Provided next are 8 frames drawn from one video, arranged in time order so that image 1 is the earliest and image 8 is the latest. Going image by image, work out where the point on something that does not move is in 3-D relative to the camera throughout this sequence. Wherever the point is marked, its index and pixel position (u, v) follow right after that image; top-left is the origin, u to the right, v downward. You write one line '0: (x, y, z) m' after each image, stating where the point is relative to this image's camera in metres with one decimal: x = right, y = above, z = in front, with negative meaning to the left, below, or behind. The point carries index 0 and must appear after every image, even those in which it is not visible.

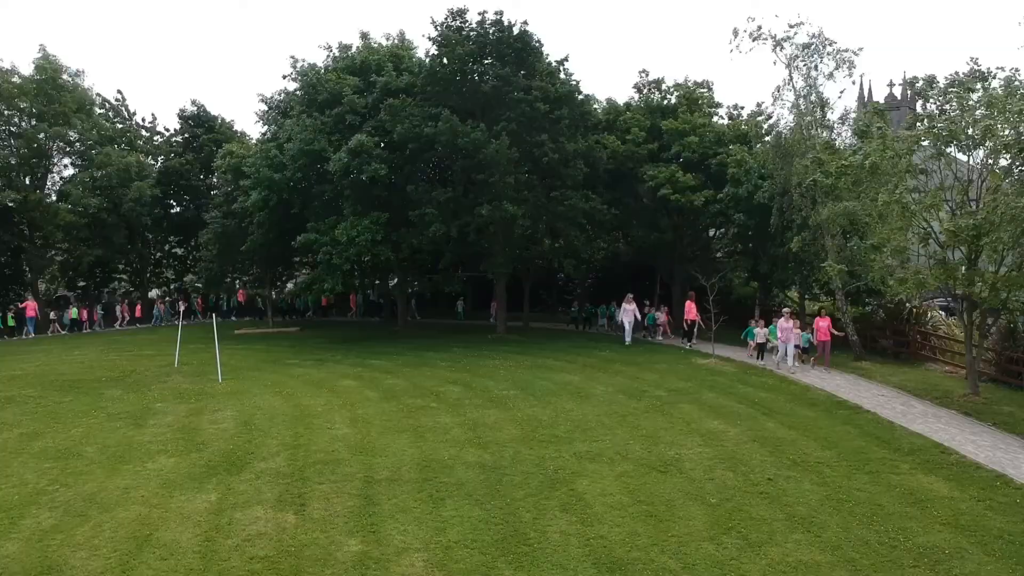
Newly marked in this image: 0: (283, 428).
0: (-4.5, -2.7, +19.4) m
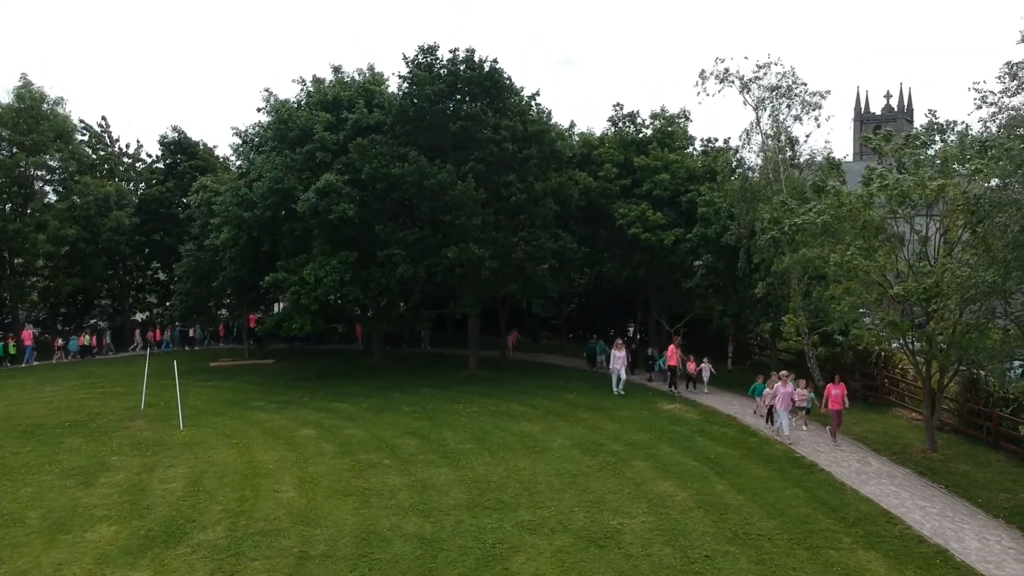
0: (-5.5, -3.9, +19.3) m
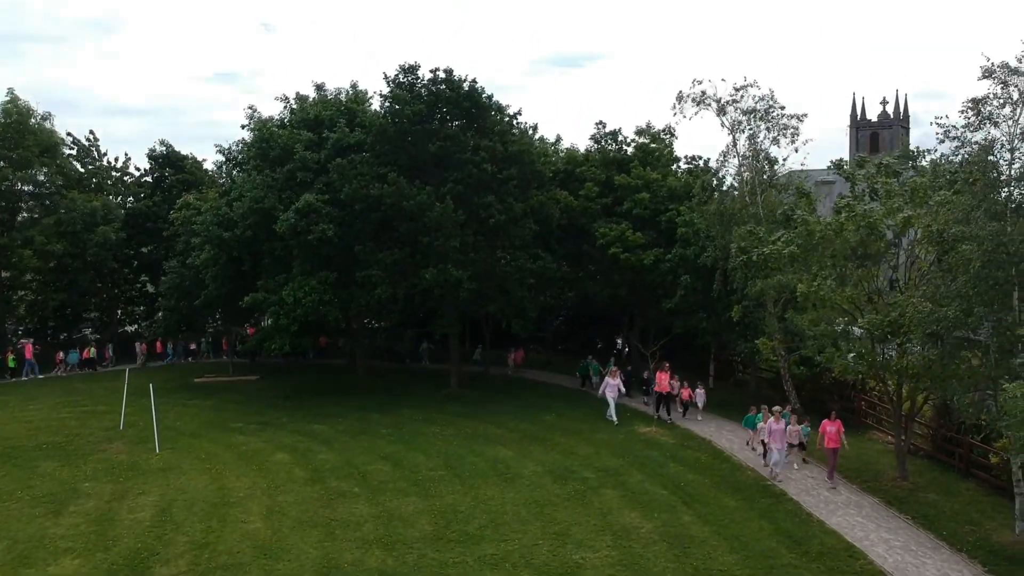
0: (-6.1, -4.5, +19.4) m
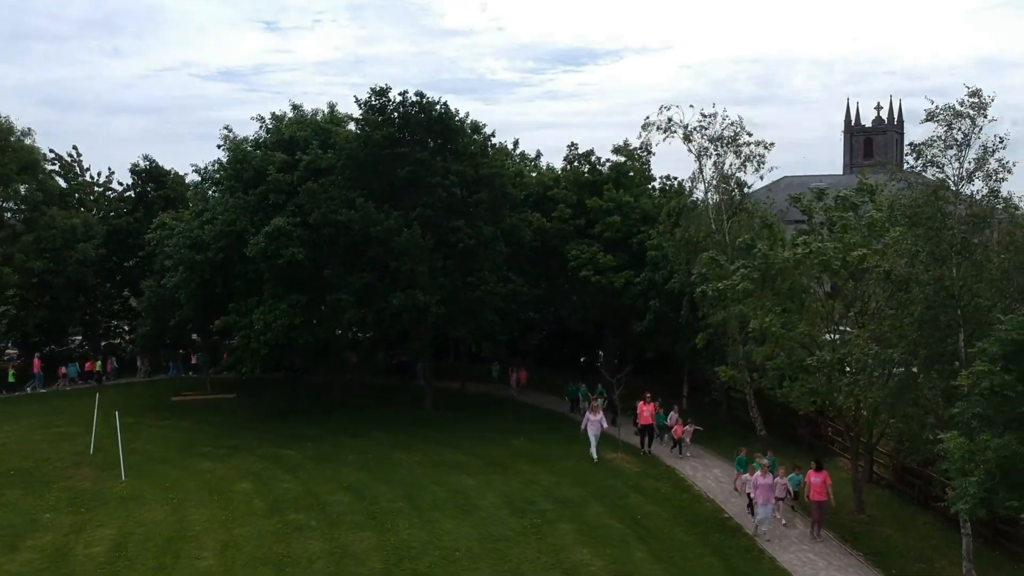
0: (-7.1, -5.3, +19.4) m
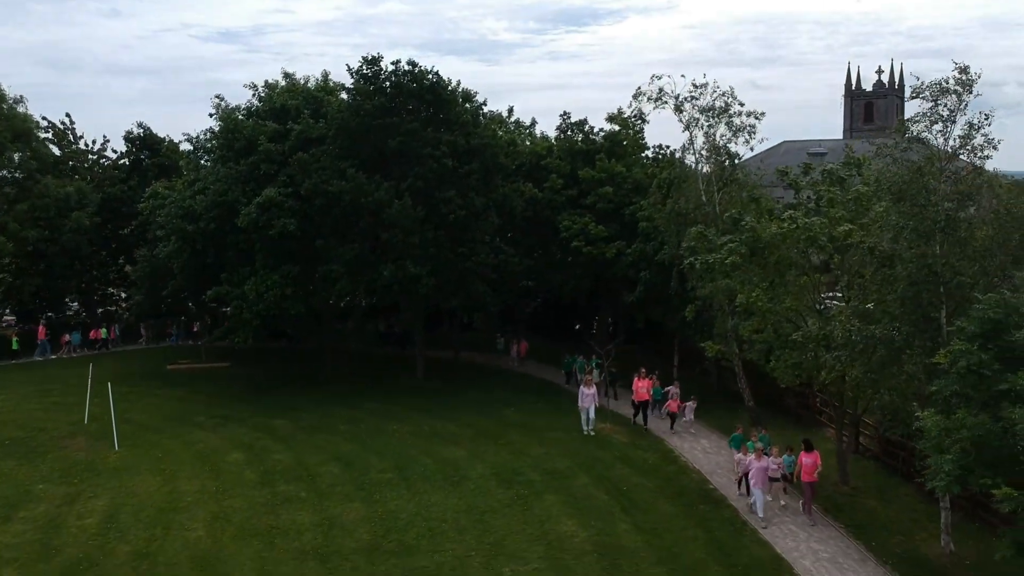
0: (-7.3, -4.8, +19.7) m
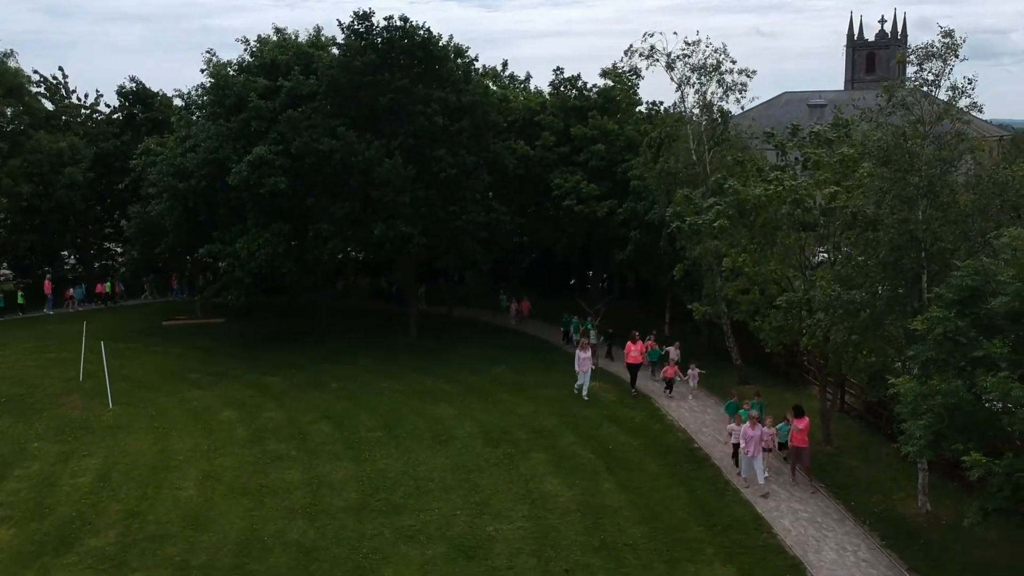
0: (-7.6, -4.0, +20.1) m
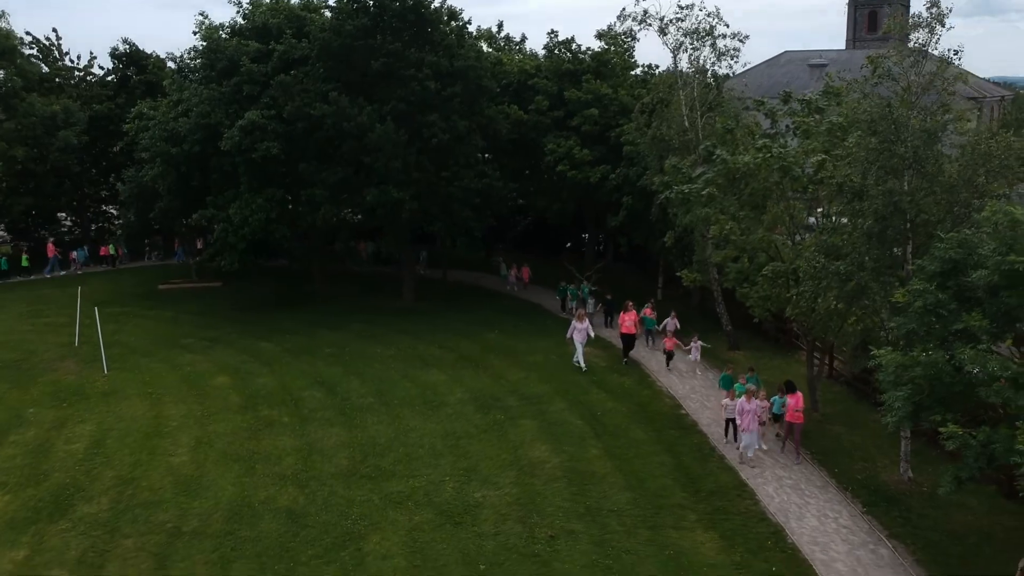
0: (-7.9, -3.4, +20.3) m
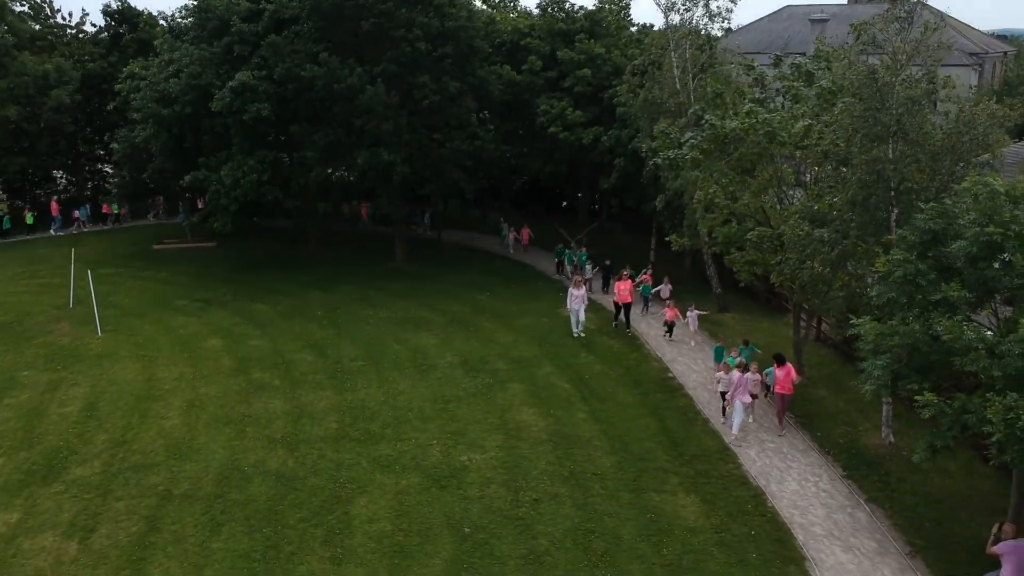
0: (-8.1, -2.6, +20.6) m
